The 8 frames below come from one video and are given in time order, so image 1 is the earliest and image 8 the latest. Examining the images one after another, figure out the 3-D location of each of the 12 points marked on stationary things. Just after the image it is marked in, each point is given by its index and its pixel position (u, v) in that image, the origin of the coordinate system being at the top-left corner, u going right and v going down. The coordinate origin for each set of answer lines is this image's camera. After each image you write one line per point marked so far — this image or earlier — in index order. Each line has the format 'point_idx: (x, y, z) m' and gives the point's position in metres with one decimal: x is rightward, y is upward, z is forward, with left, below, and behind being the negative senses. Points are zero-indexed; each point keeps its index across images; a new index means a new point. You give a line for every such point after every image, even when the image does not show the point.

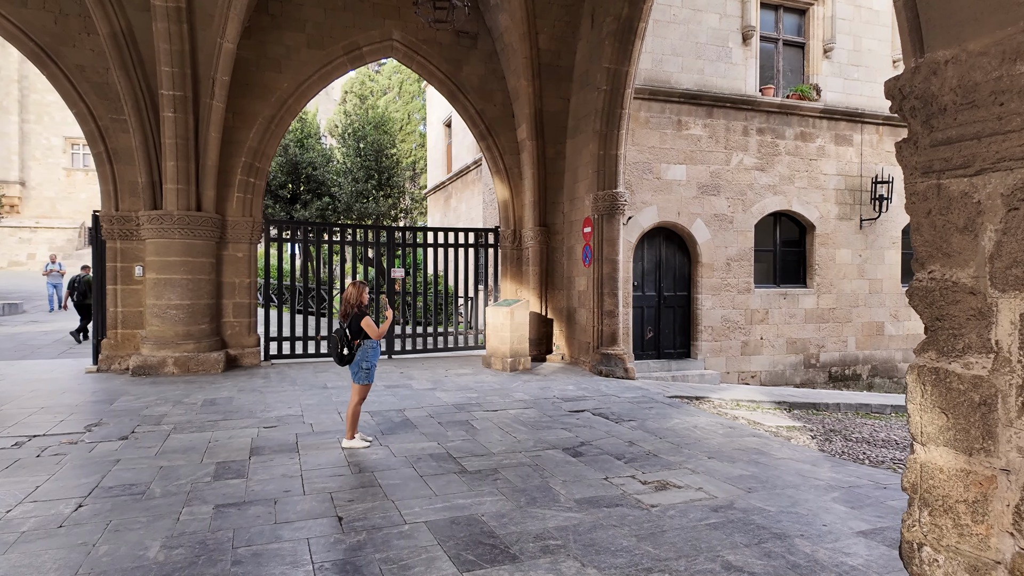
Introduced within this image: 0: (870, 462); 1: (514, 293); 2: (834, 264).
0: (+3.0, -1.5, +5.0) m
1: (0.0, -0.1, +9.9) m
2: (+5.3, +0.4, +9.8) m
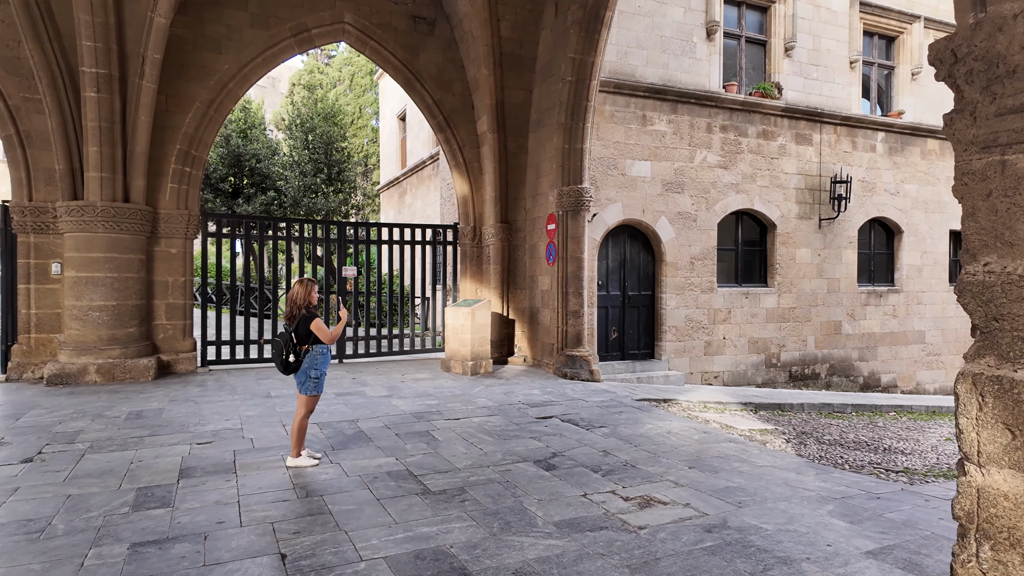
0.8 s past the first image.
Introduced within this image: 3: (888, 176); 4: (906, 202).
0: (+2.7, -1.4, +4.8) m
1: (-0.6, -0.1, +9.5) m
2: (+4.6, +0.4, +9.8) m
3: (+6.8, +2.0, +10.8) m
4: (+7.3, +1.6, +11.0) m
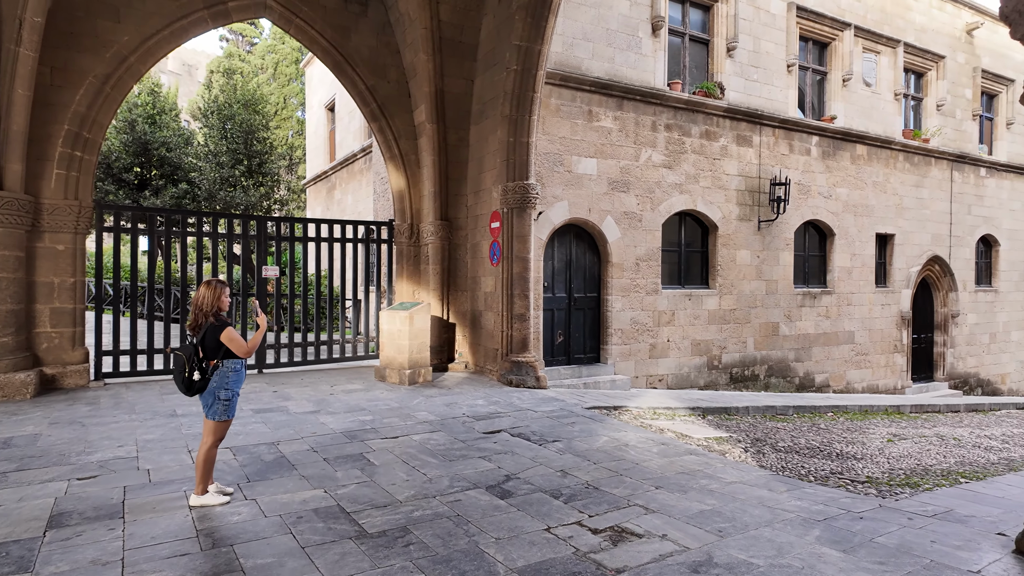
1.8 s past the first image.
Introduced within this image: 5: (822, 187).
0: (+2.3, -1.5, +4.5) m
1: (-1.5, -0.1, +8.8) m
2: (+3.6, +0.4, +9.7) m
3: (+5.7, +2.0, +11.0) m
4: (+6.1, +1.6, +11.2) m
5: (+5.7, +1.9, +11.0) m
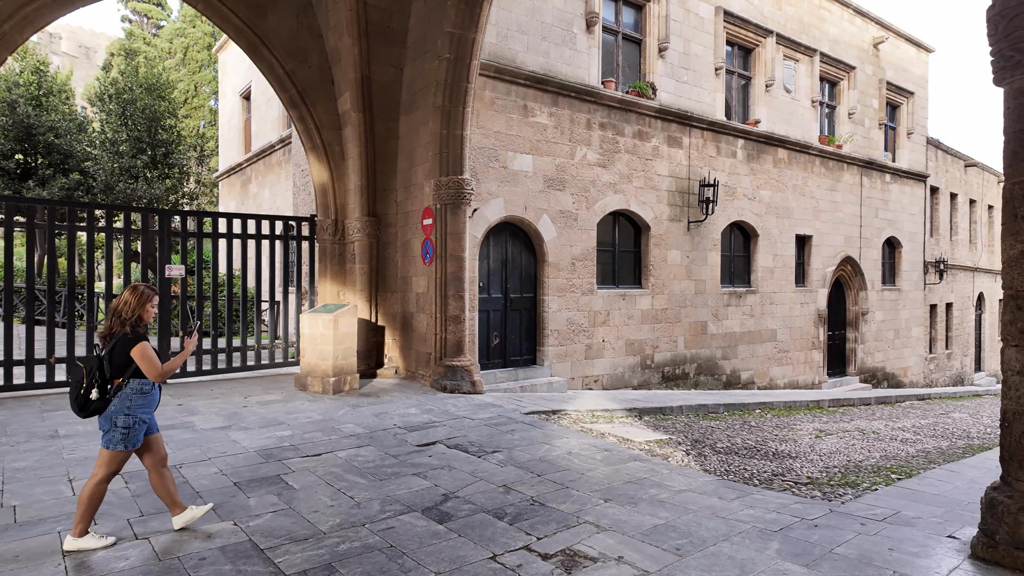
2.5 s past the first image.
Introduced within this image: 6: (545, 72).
0: (+1.9, -1.5, +4.5) m
1: (-2.5, -0.1, +8.3) m
2: (+2.5, +0.4, +9.8) m
3: (+4.4, +2.0, +11.2) m
4: (+4.8, +1.6, +11.6) m
5: (+4.4, +1.9, +11.2) m
6: (+0.5, +3.0, +8.2) m
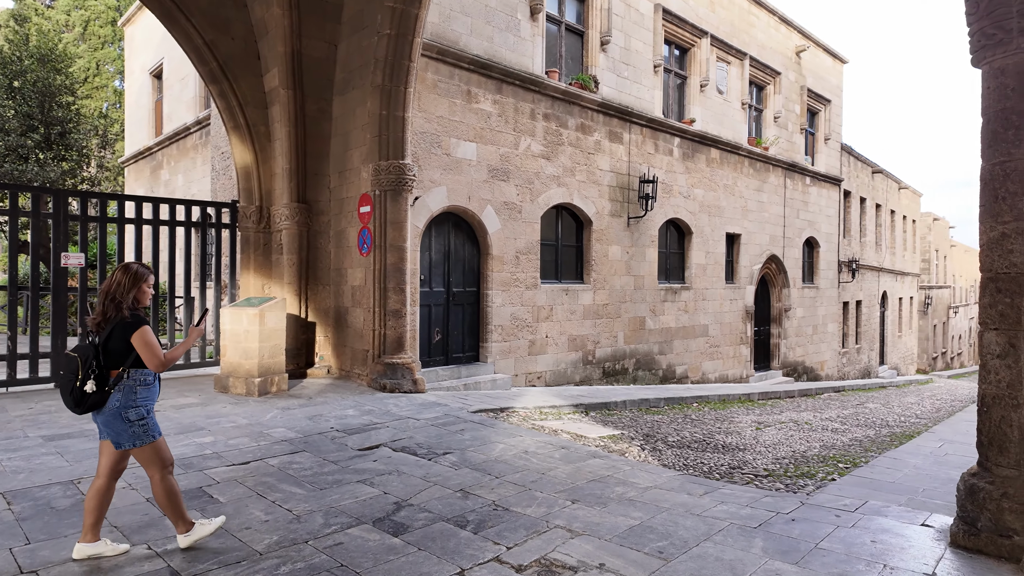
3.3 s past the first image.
0: (+1.5, -1.4, +4.4) m
1: (-3.2, 0.0, +7.6) m
2: (+1.6, +0.4, +9.7) m
3: (+3.3, +2.1, +11.4) m
4: (+3.6, +1.6, +11.8) m
5: (+3.3, +1.9, +11.4) m
6: (-0.3, +3.1, +7.9) m
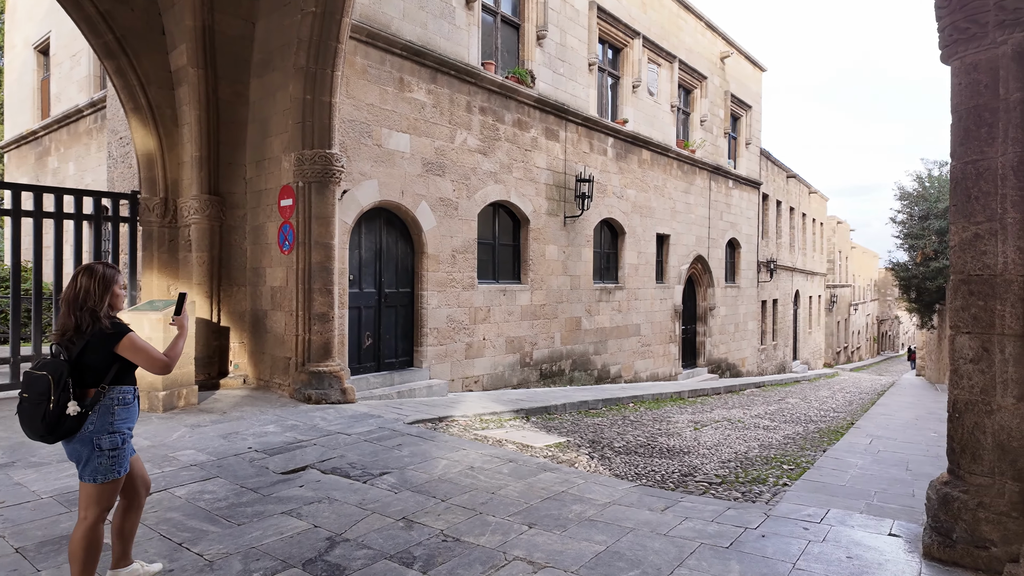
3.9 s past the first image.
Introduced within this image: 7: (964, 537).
0: (+1.2, -1.4, +4.2) m
1: (-4.0, 0.0, +6.8) m
2: (+0.5, +0.4, +9.5) m
3: (+2.0, +2.1, +11.4) m
4: (+2.3, +1.6, +11.8) m
5: (+2.0, +1.9, +11.4) m
6: (-1.1, +3.1, +7.5) m
7: (+1.9, -1.1, +2.6) m
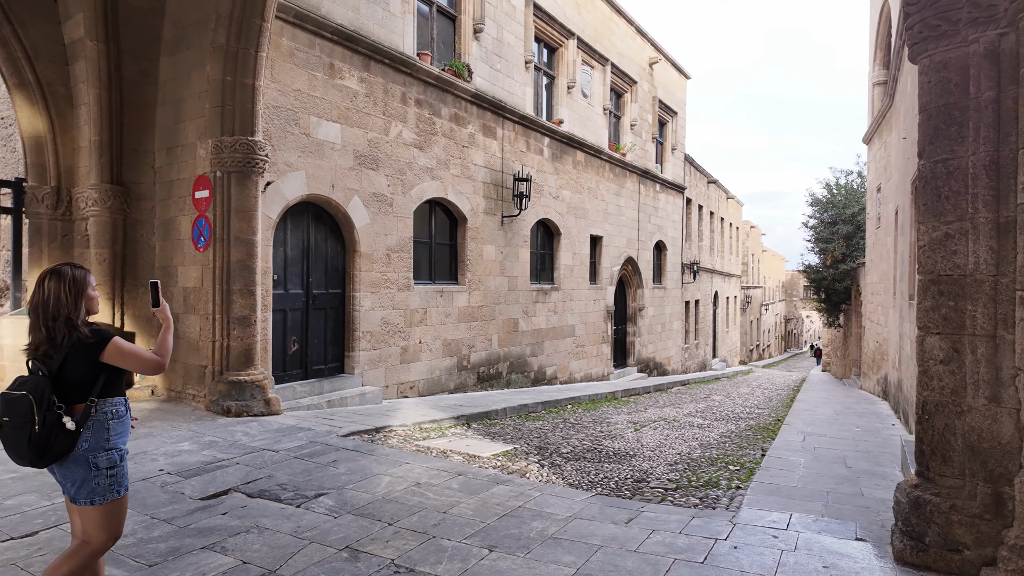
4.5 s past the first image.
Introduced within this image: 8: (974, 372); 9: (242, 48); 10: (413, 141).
0: (+0.8, -1.4, +4.0) m
1: (-4.6, 0.0, +6.0) m
2: (-0.5, +0.4, +9.2) m
3: (+0.8, +2.0, +11.3) m
4: (+1.0, +1.6, +11.7) m
5: (+0.8, +1.9, +11.3) m
6: (-1.9, +3.0, +7.0) m
7: (+1.8, -1.1, +2.5) m
8: (+1.9, -0.4, +2.5) m
9: (-2.5, +2.2, +5.5) m
10: (-1.3, +2.0, +7.9) m
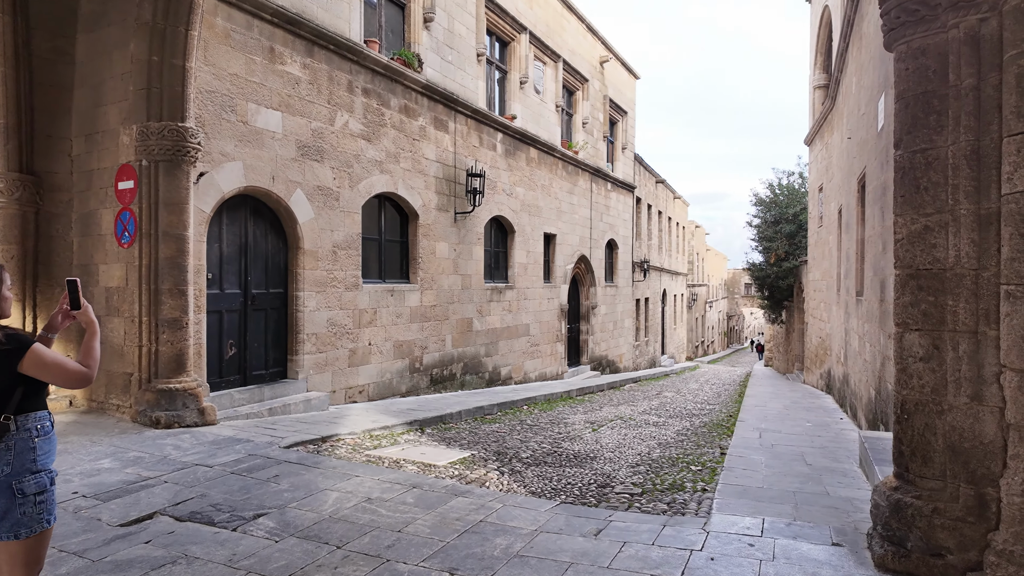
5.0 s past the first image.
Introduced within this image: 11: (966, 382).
0: (+0.6, -1.4, +3.8) m
1: (-5.0, 0.0, +5.4) m
2: (-1.2, +0.4, +8.9) m
3: (-0.1, +2.1, +11.1) m
4: (+0.1, +1.6, +11.5) m
5: (-0.1, +1.9, +11.0) m
6: (-2.4, +3.1, +6.6) m
7: (+1.7, -1.0, +2.4) m
8: (+1.8, -0.3, +2.4) m
9: (-2.9, +2.2, +5.1) m
10: (-1.9, +2.0, +7.5) m
11: (+1.8, -0.4, +2.4) m
